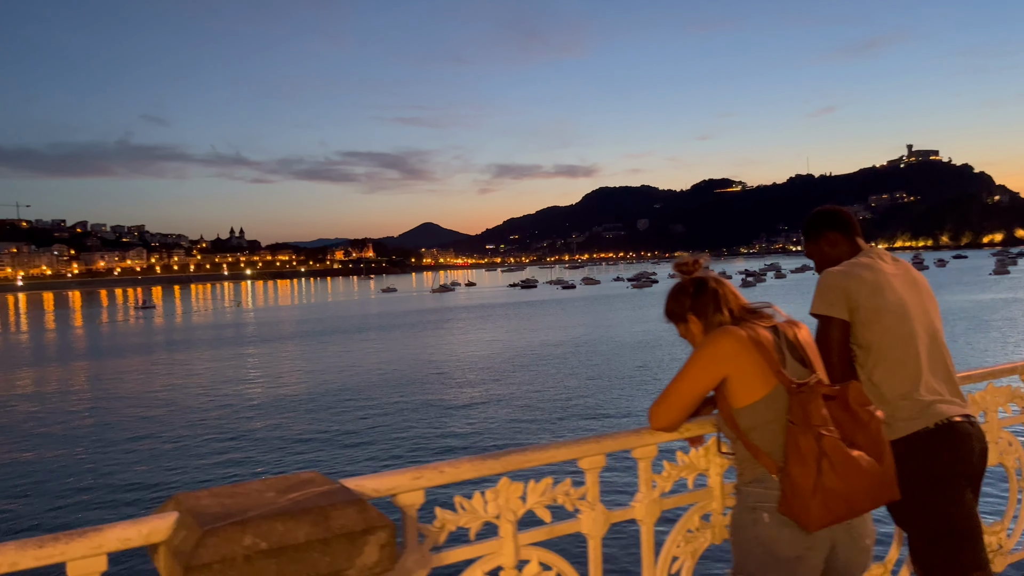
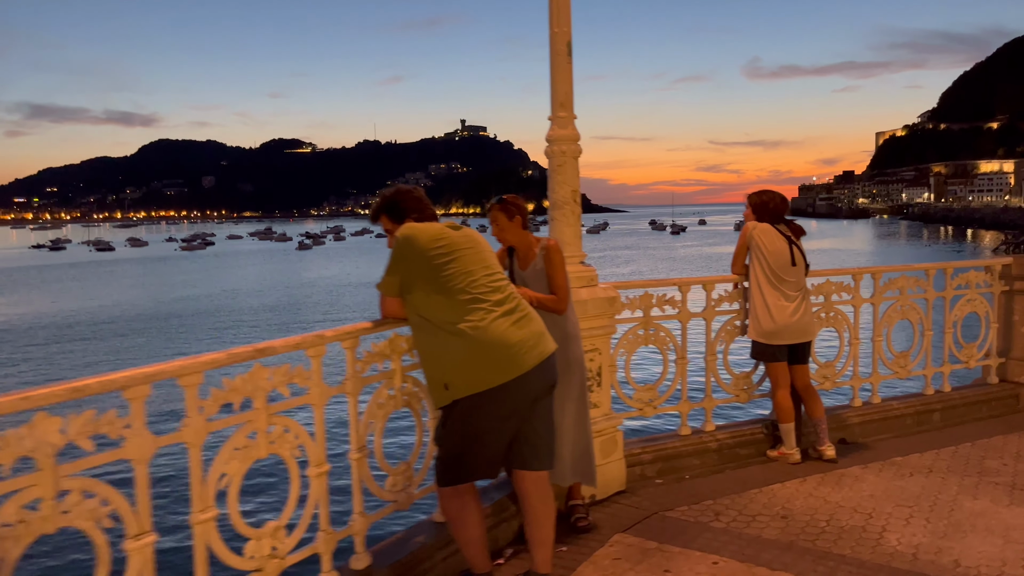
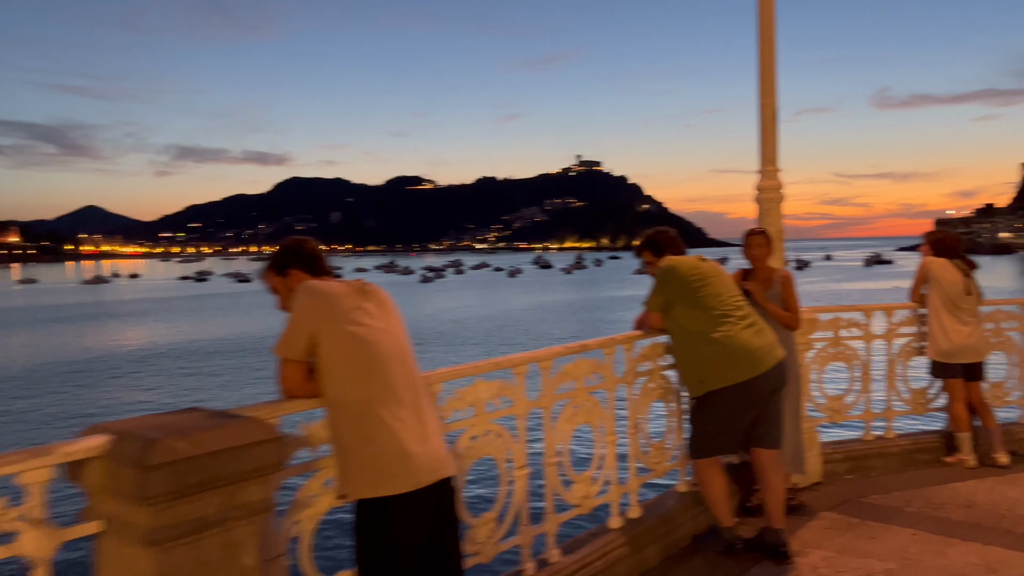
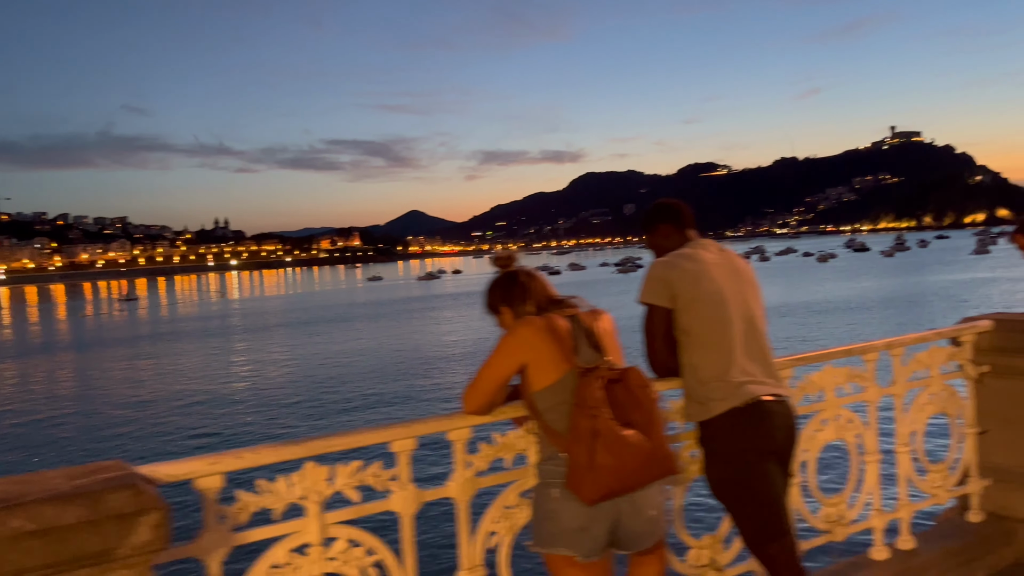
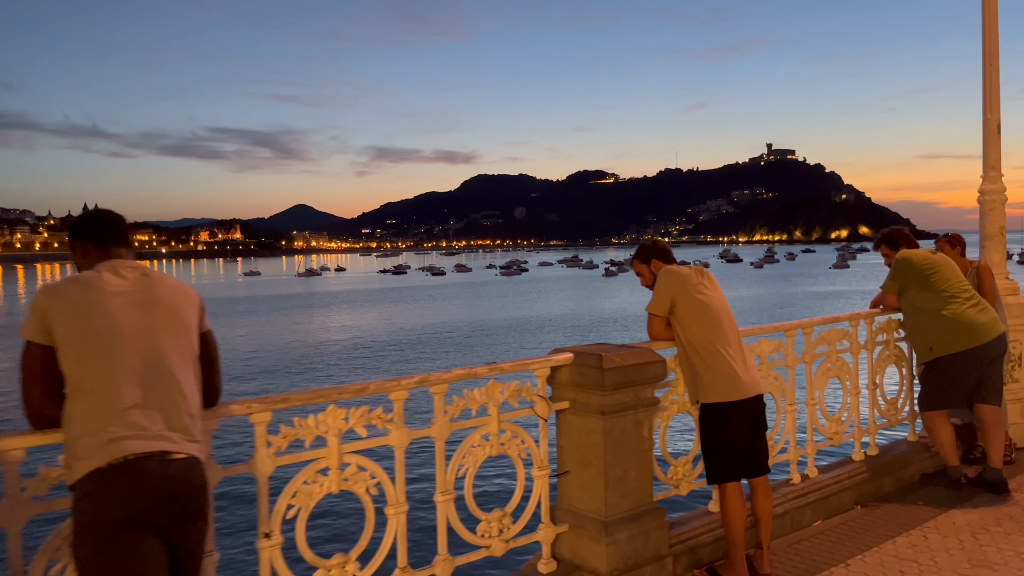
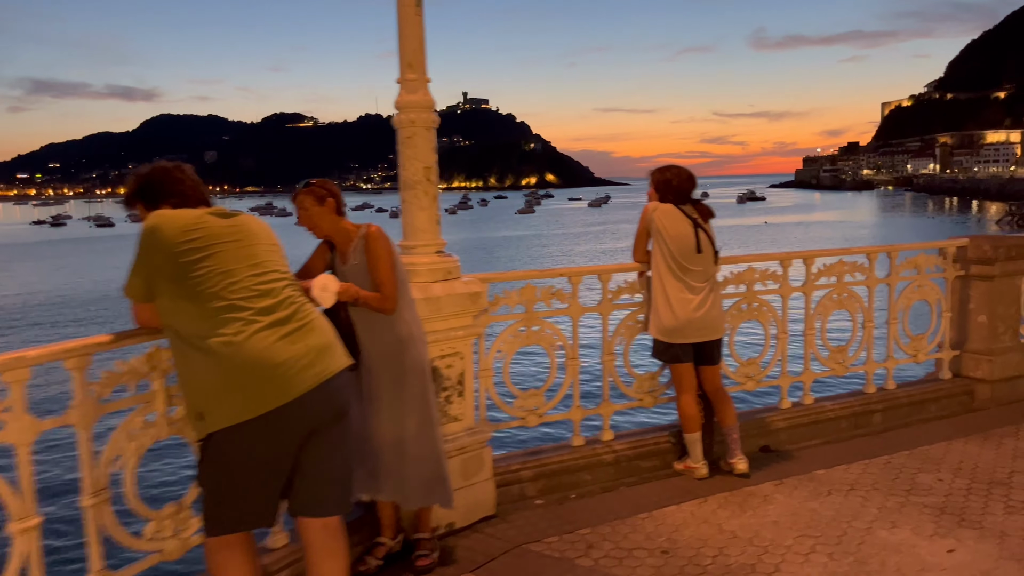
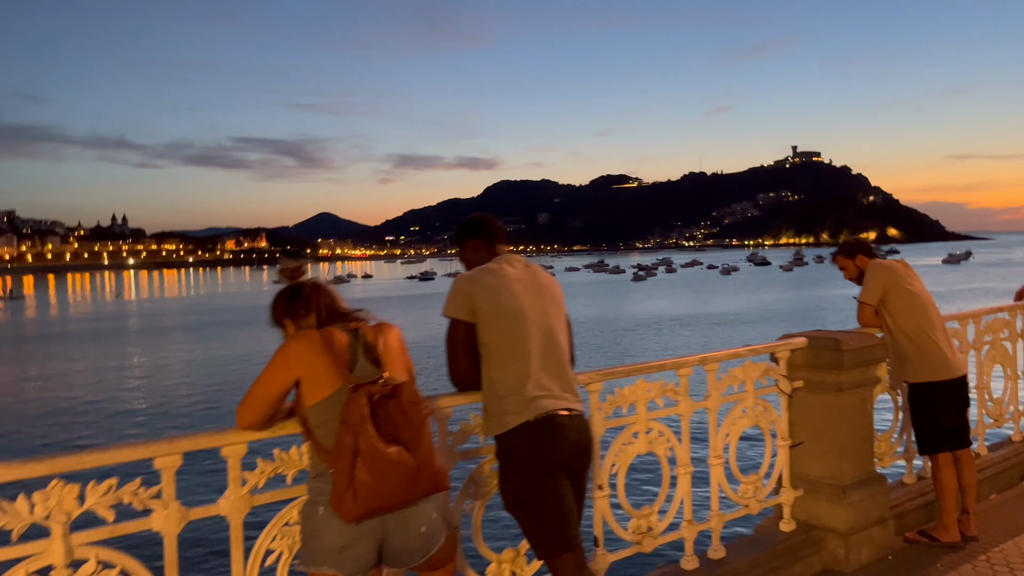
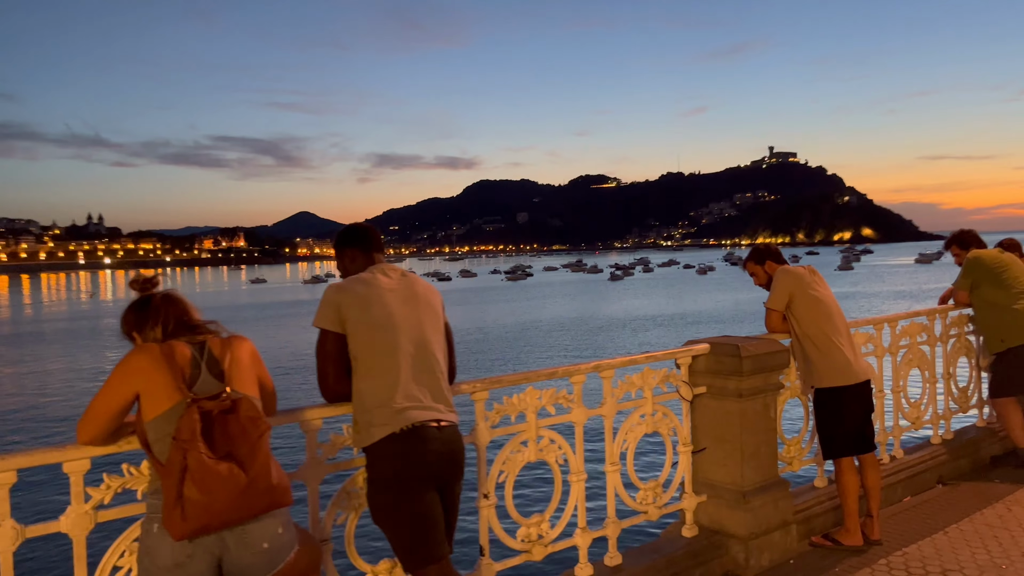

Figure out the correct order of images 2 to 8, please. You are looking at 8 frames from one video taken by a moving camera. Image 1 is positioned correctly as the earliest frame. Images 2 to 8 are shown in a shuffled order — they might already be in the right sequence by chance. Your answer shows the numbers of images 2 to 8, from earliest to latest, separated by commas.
4, 7, 8, 5, 3, 2, 6
